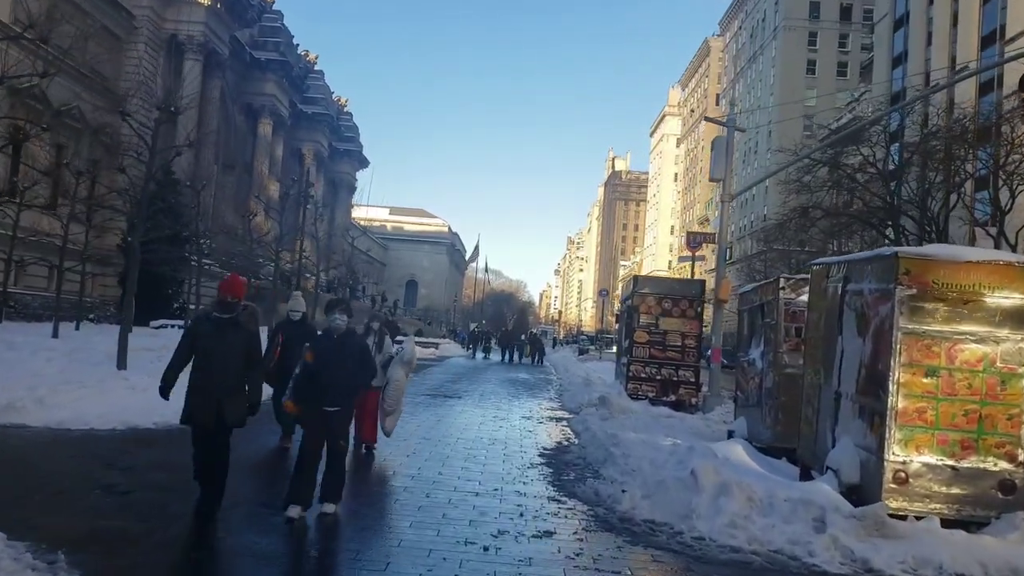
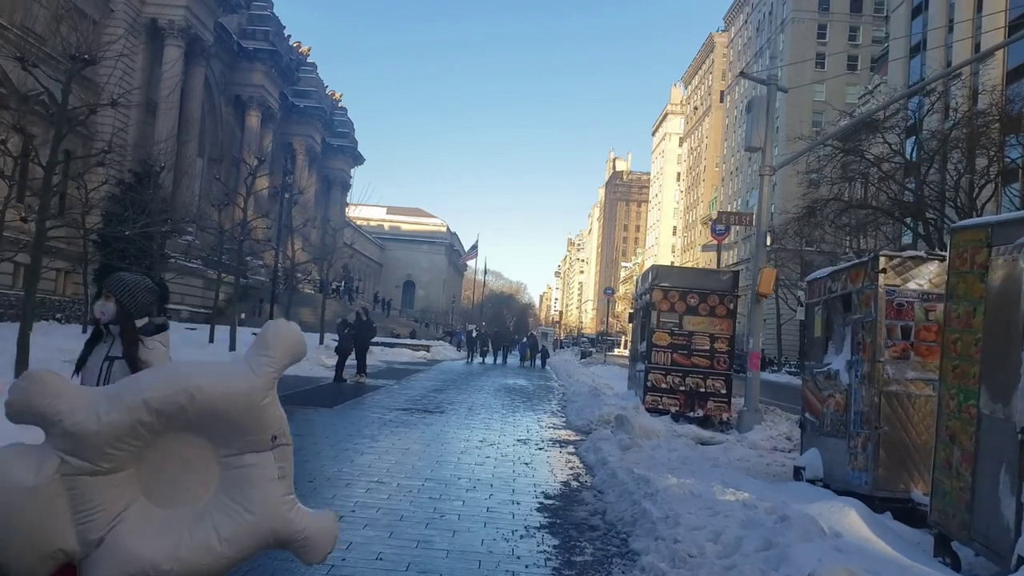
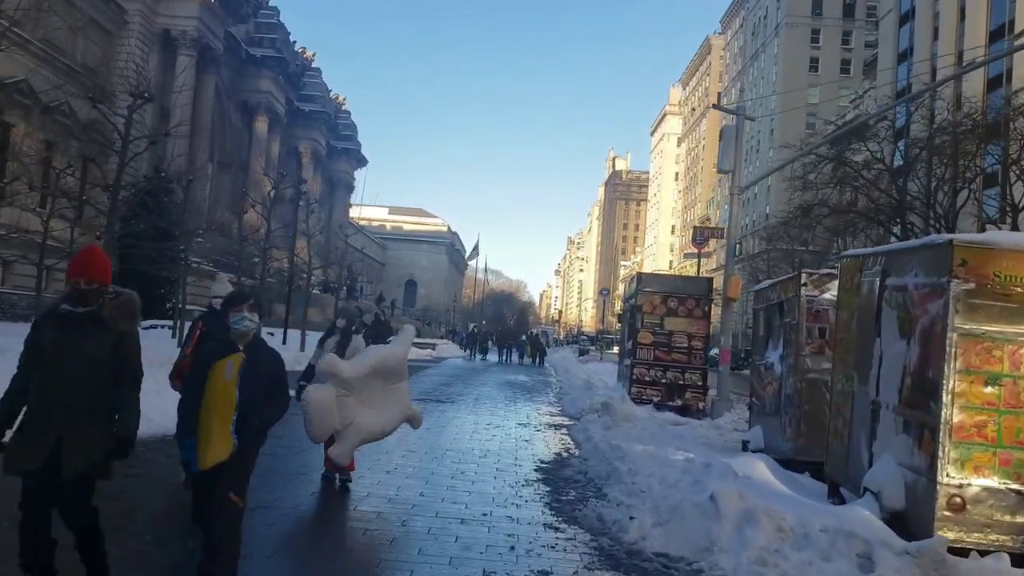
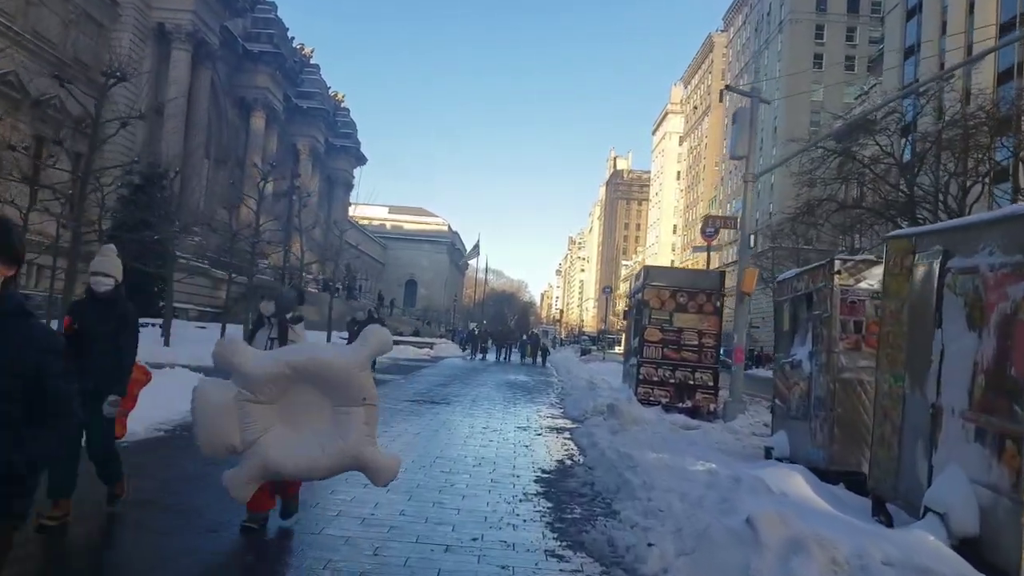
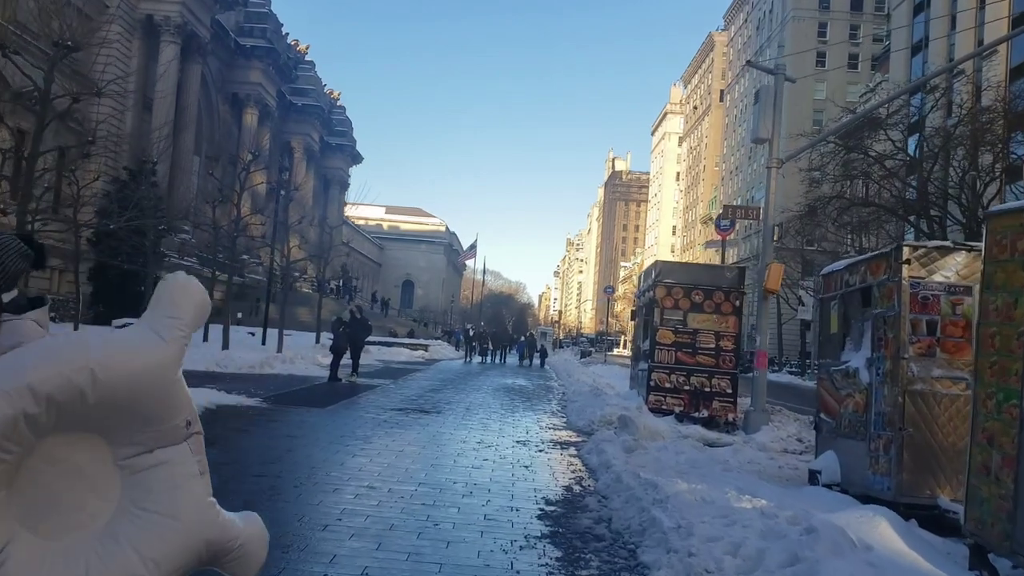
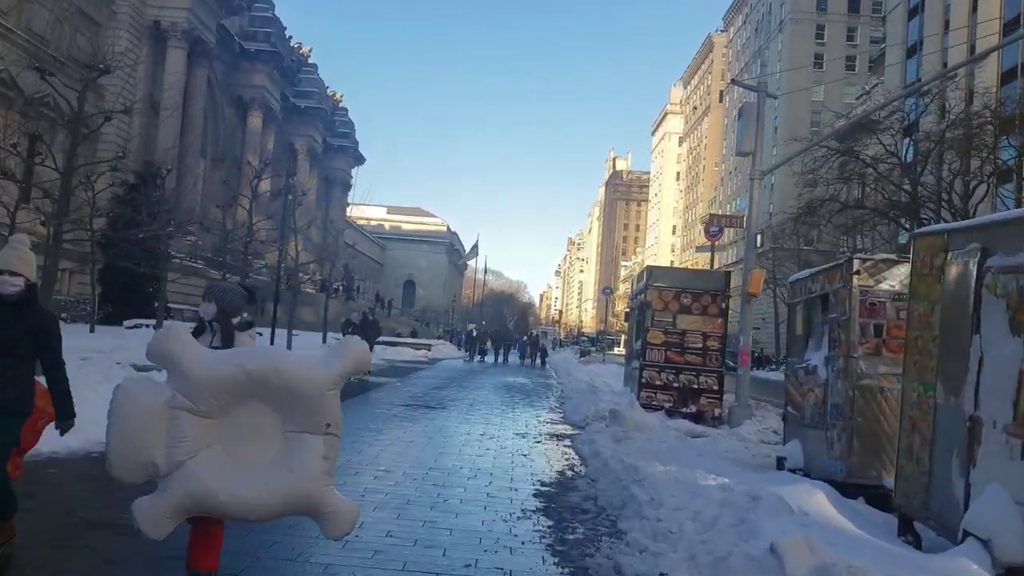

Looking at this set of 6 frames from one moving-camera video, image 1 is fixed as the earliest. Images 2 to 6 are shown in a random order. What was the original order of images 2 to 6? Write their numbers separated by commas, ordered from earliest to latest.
3, 4, 6, 2, 5
